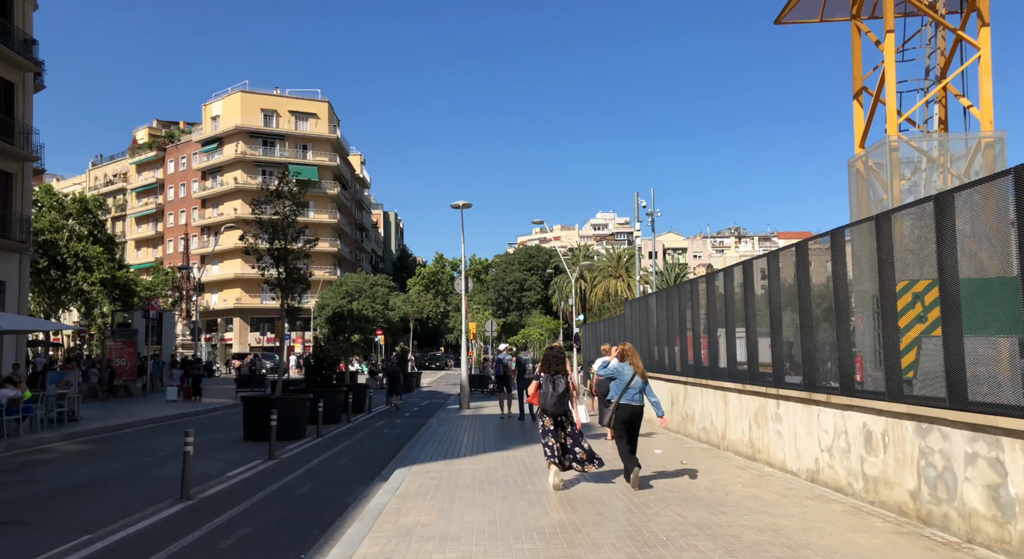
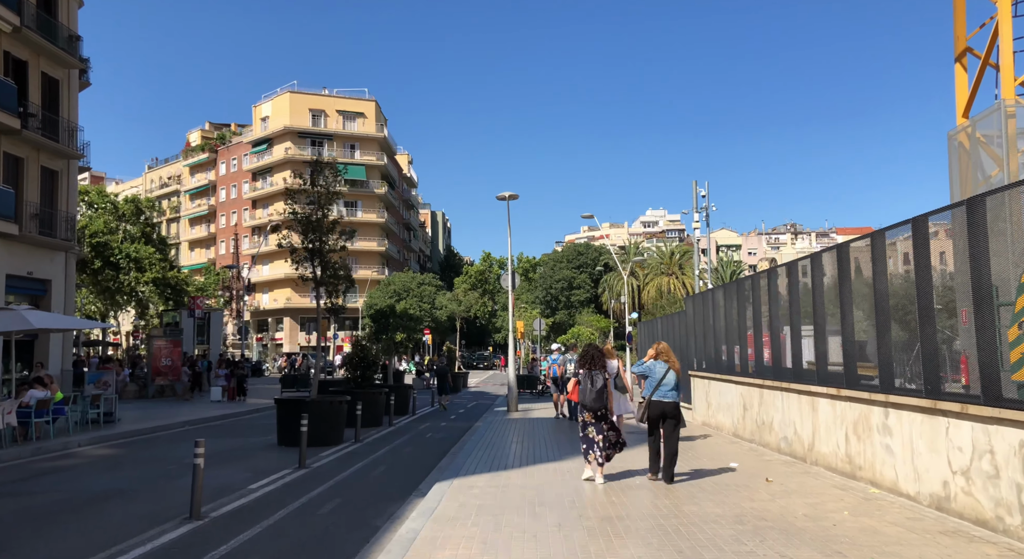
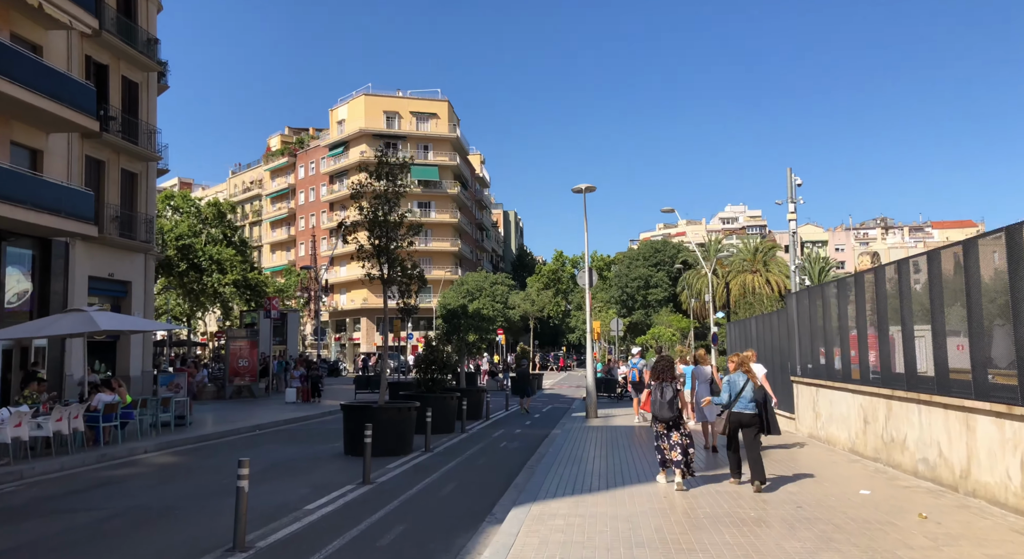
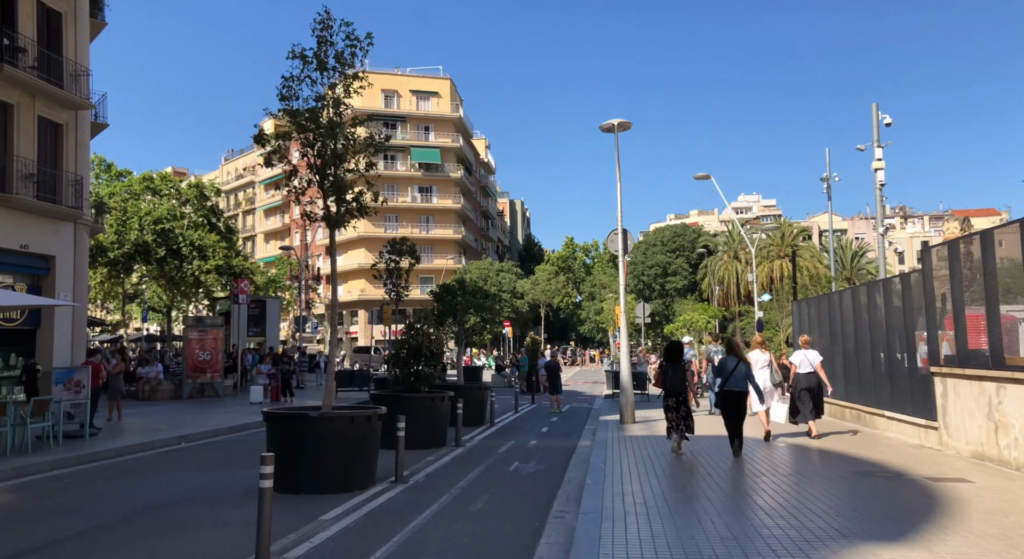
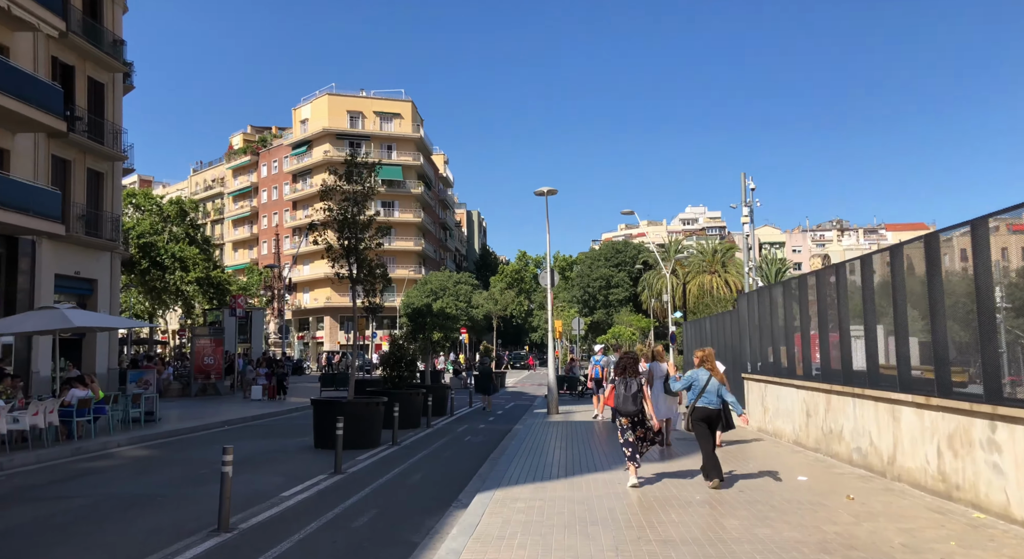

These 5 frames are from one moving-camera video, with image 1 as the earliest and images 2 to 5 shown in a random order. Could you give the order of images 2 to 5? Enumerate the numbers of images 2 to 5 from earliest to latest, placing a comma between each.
2, 5, 3, 4
